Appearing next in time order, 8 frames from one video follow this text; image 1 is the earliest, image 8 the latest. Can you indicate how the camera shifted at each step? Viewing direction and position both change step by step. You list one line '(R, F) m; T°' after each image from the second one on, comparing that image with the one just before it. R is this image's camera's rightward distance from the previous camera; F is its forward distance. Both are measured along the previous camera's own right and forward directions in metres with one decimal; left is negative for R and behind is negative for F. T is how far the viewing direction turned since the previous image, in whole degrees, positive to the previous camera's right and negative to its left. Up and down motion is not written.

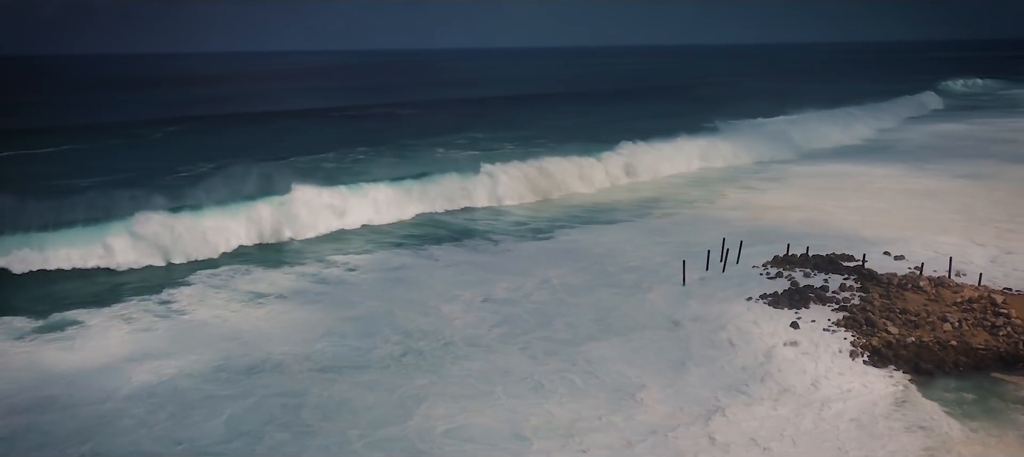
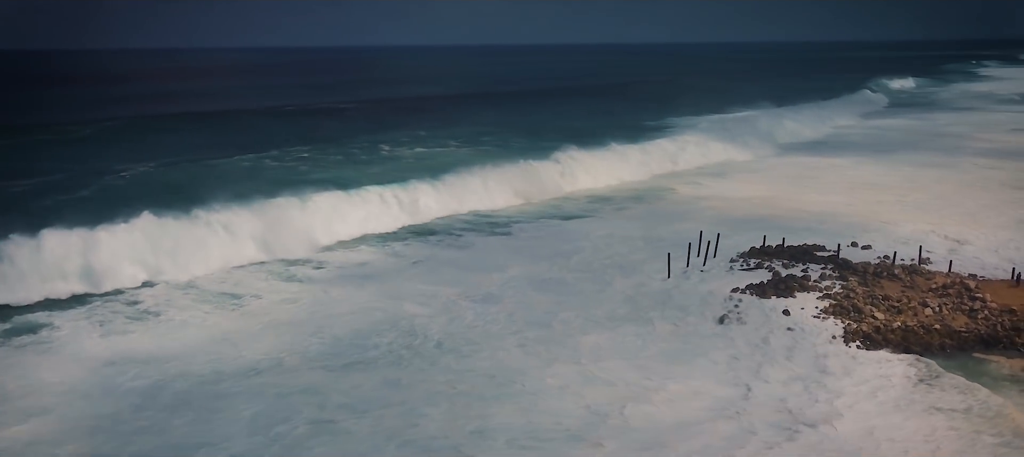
(-0.9, 0.0) m; +4°
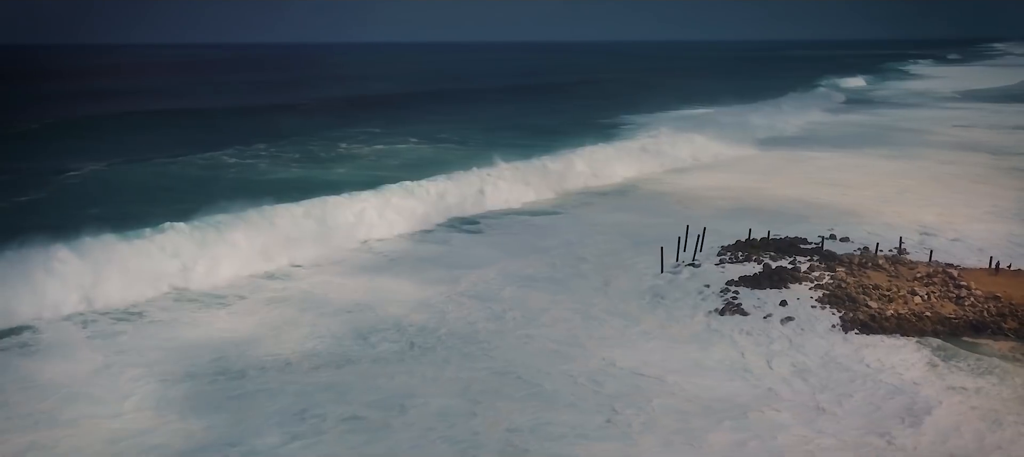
(-0.8, -0.1) m; +4°
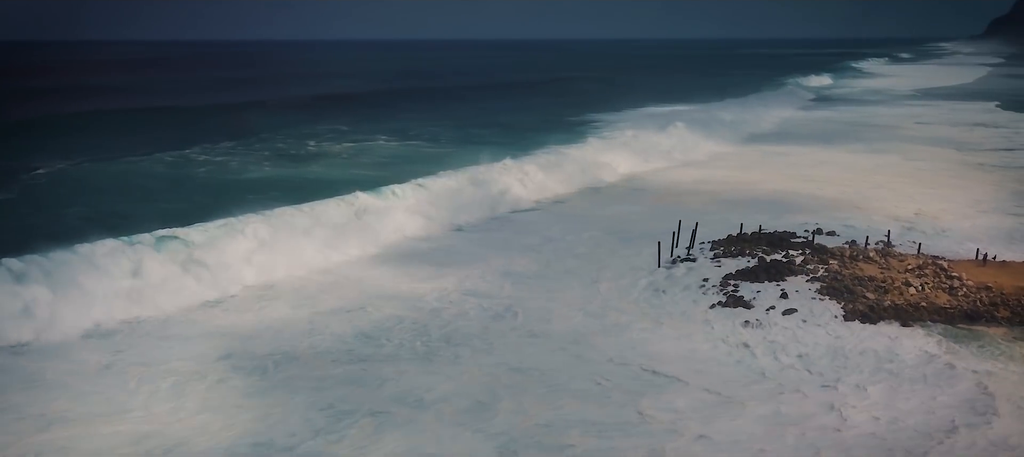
(-0.6, -0.1) m; +3°
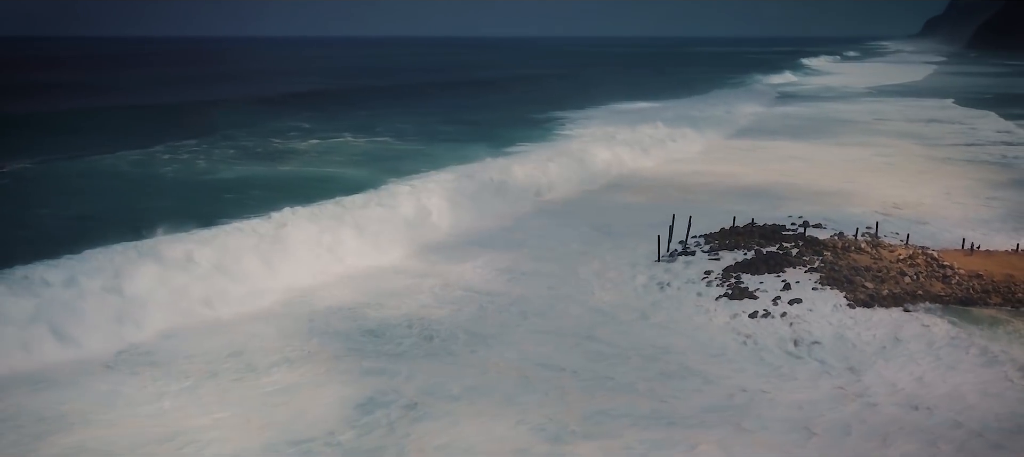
(-0.8, -0.1) m; +3°
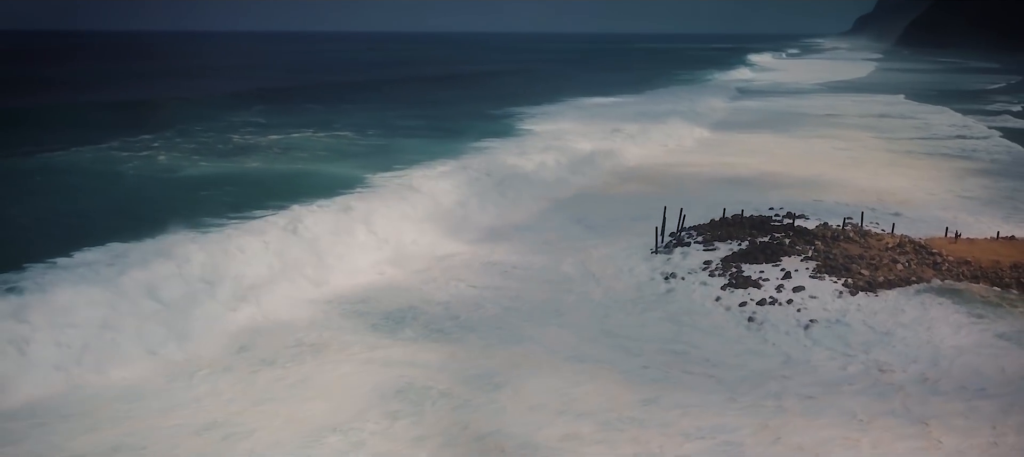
(-0.9, -0.1) m; +3°
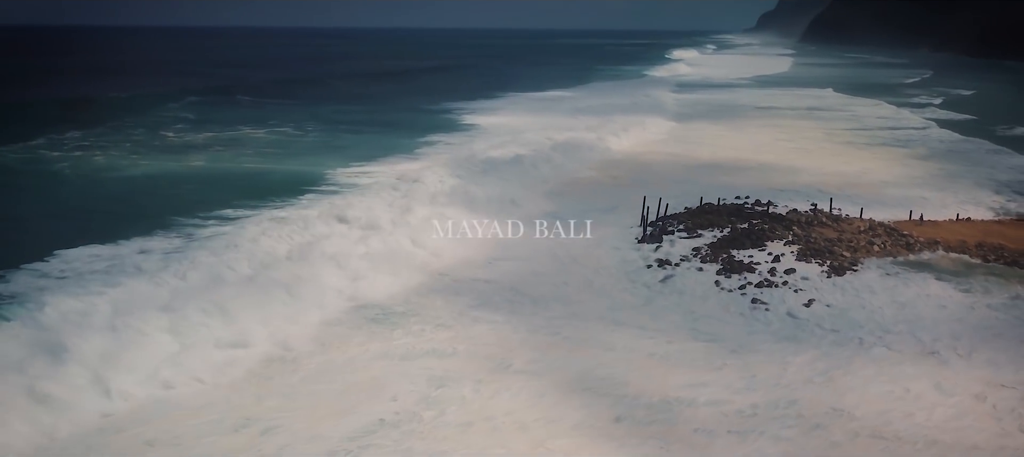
(-1.2, -0.2) m; +5°
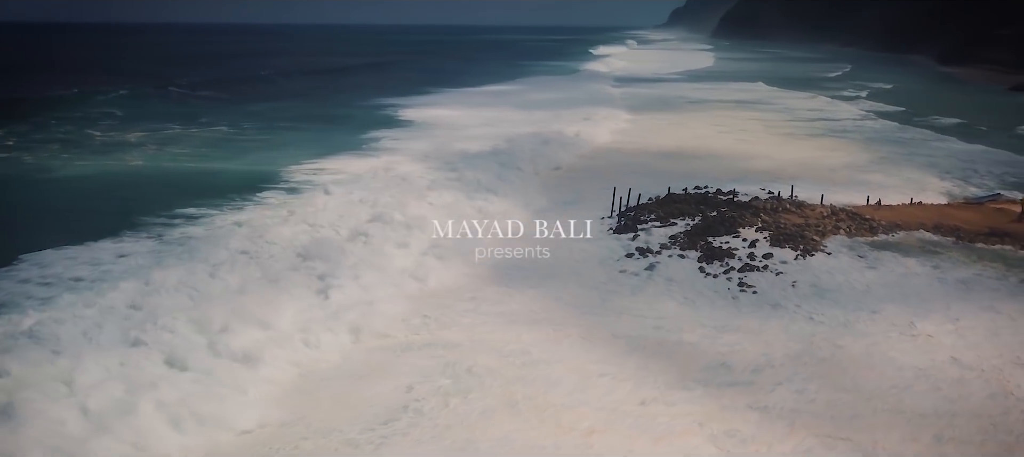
(-0.9, -0.1) m; +5°
